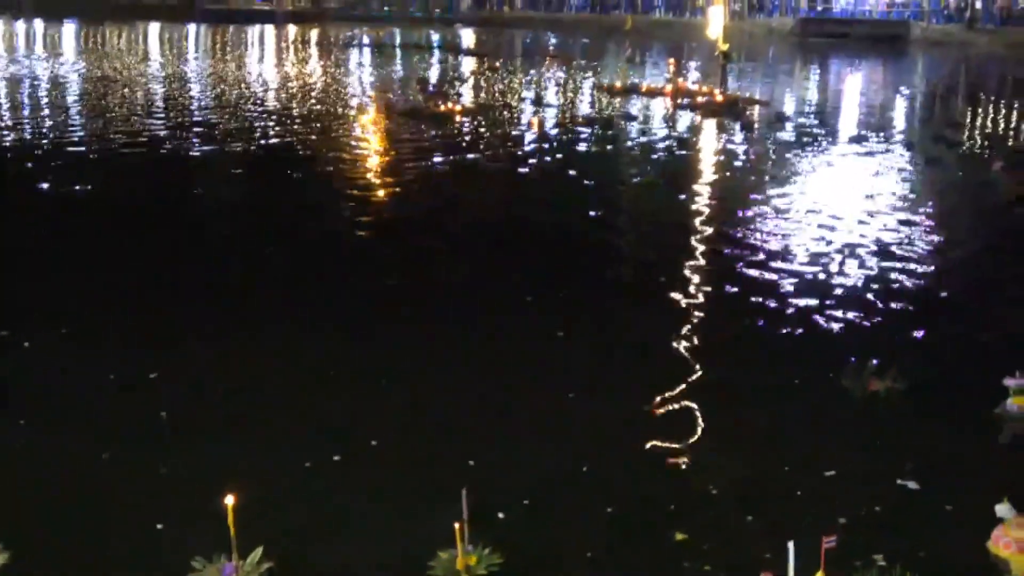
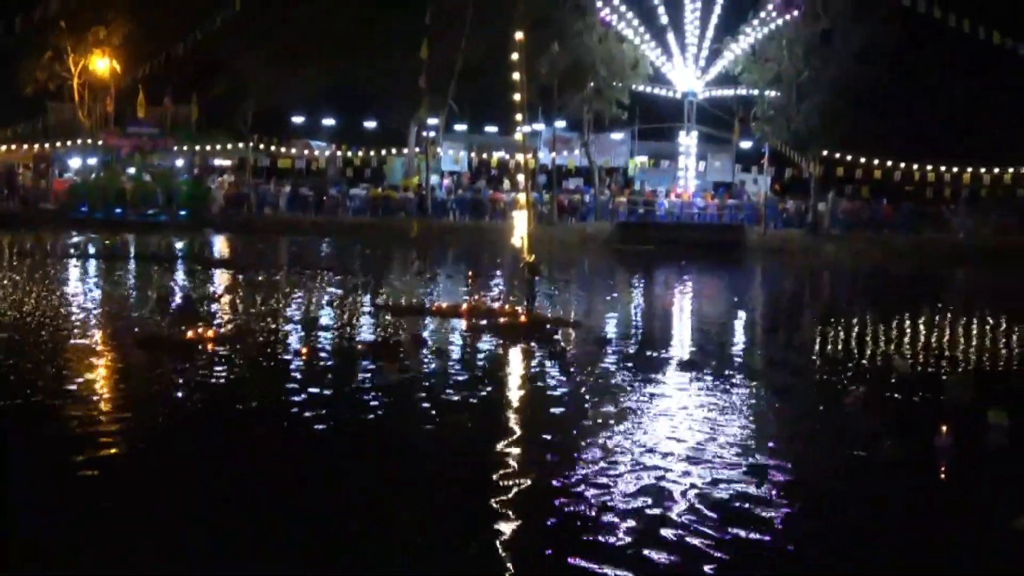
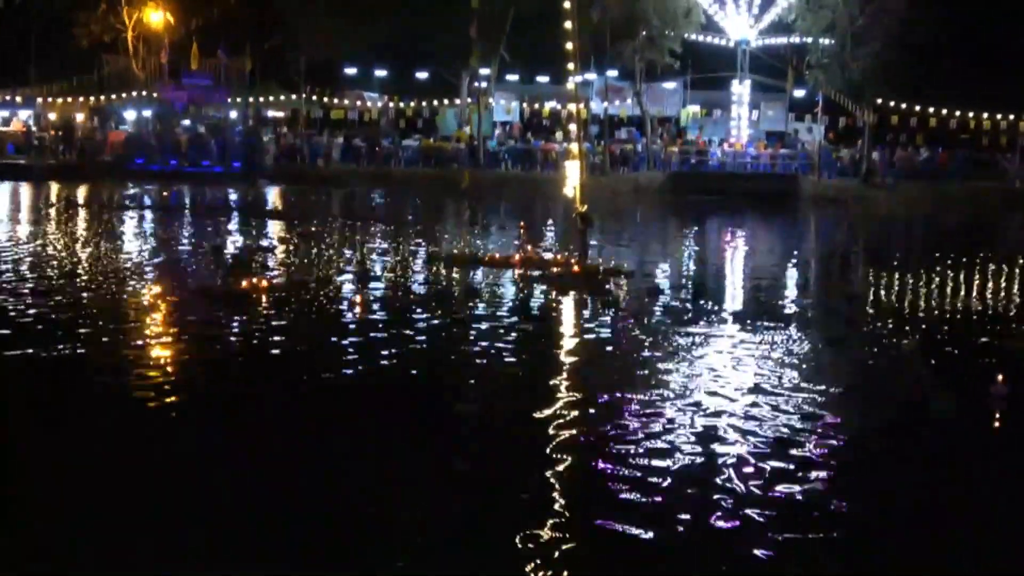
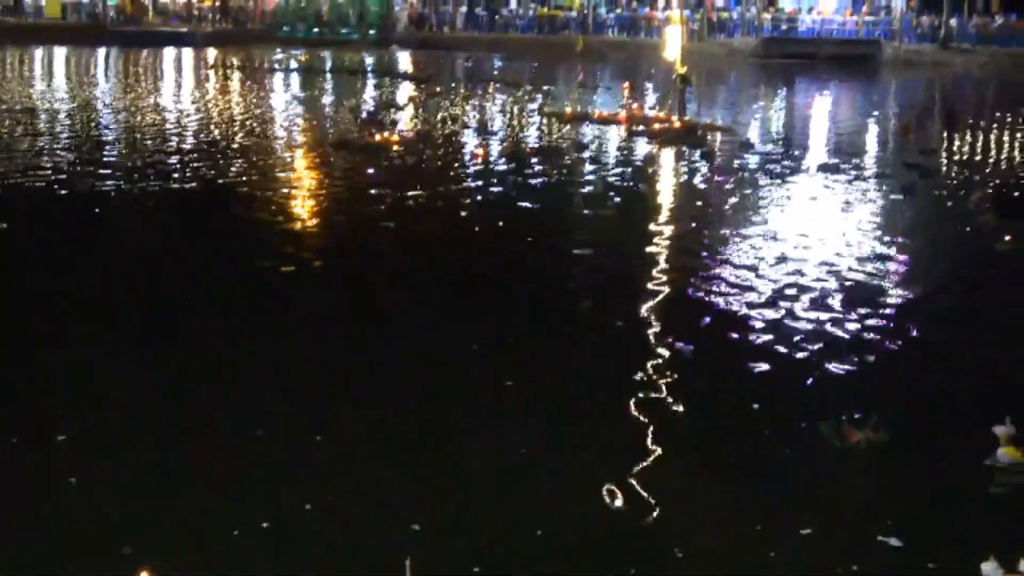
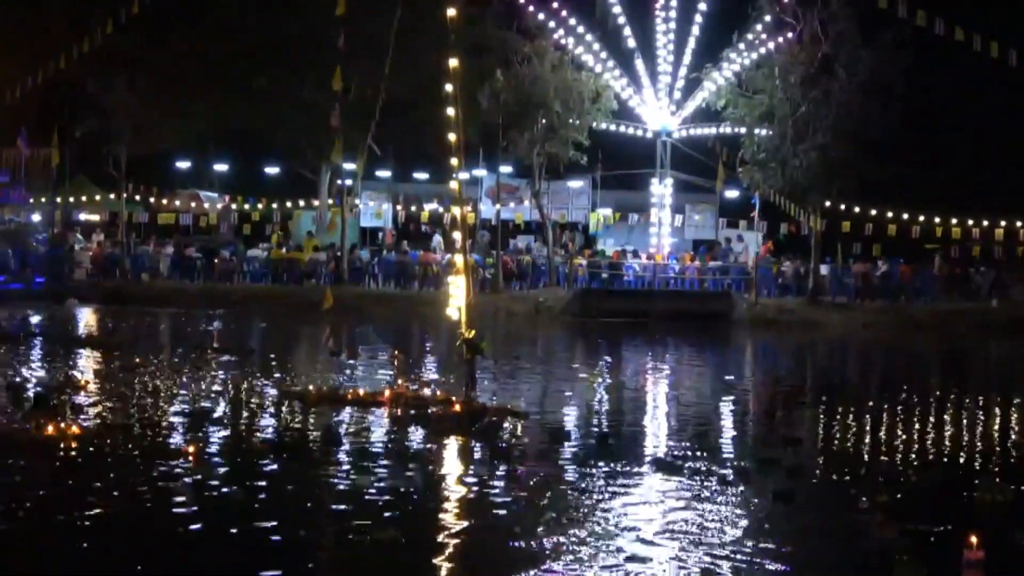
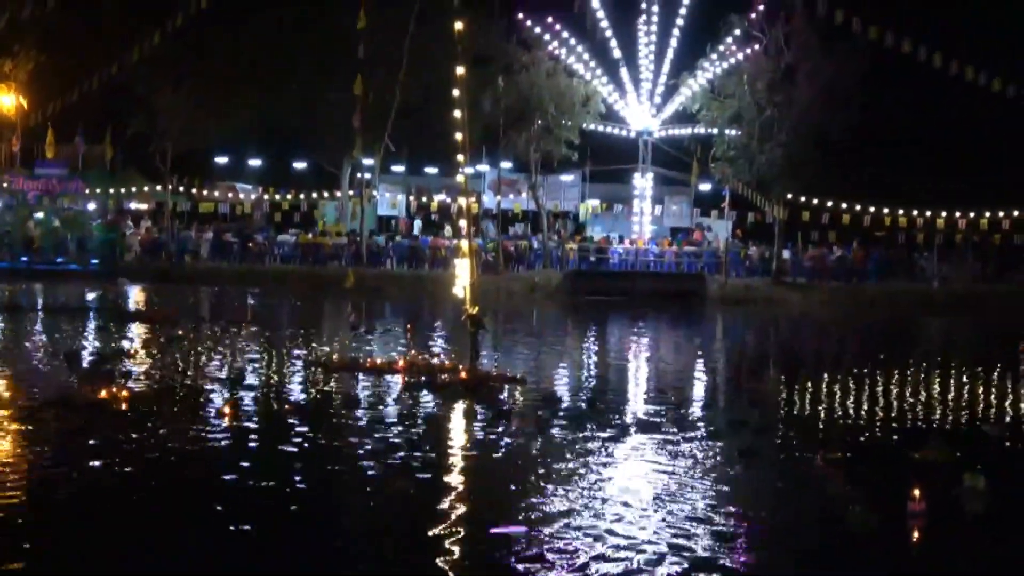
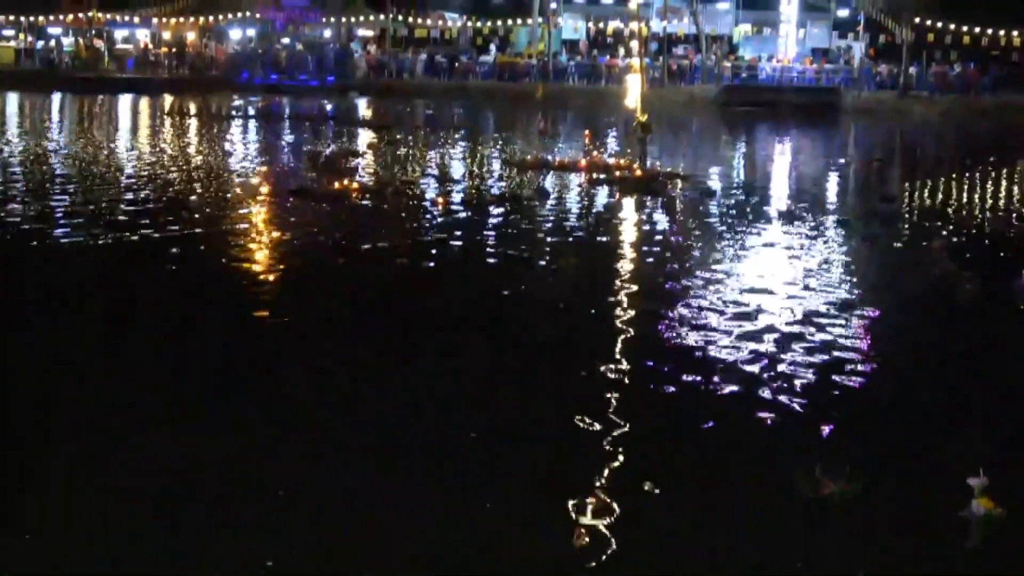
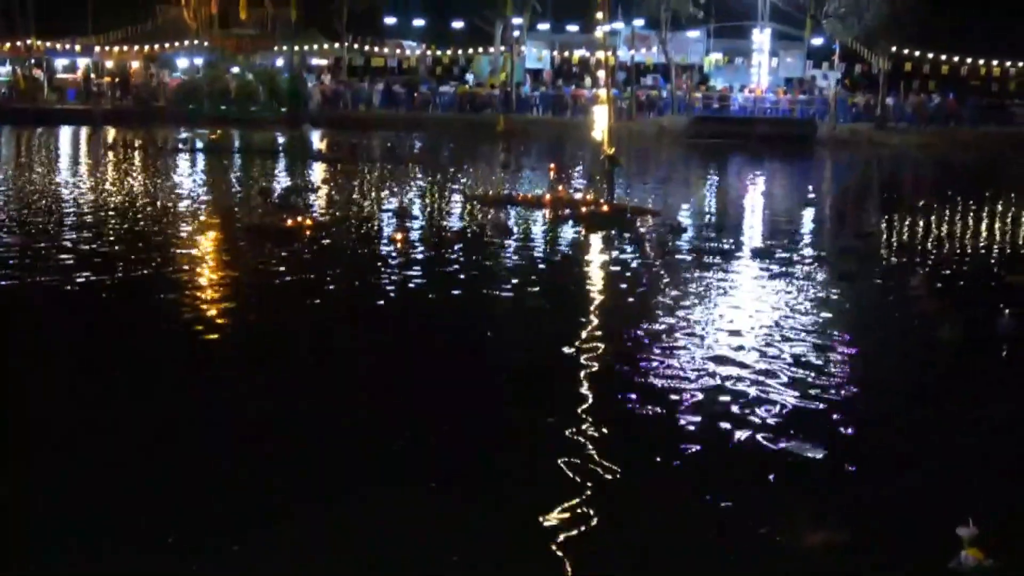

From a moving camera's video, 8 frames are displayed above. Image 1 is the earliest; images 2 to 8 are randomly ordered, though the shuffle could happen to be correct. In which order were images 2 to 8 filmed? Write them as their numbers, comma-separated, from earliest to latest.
4, 7, 8, 3, 2, 6, 5
